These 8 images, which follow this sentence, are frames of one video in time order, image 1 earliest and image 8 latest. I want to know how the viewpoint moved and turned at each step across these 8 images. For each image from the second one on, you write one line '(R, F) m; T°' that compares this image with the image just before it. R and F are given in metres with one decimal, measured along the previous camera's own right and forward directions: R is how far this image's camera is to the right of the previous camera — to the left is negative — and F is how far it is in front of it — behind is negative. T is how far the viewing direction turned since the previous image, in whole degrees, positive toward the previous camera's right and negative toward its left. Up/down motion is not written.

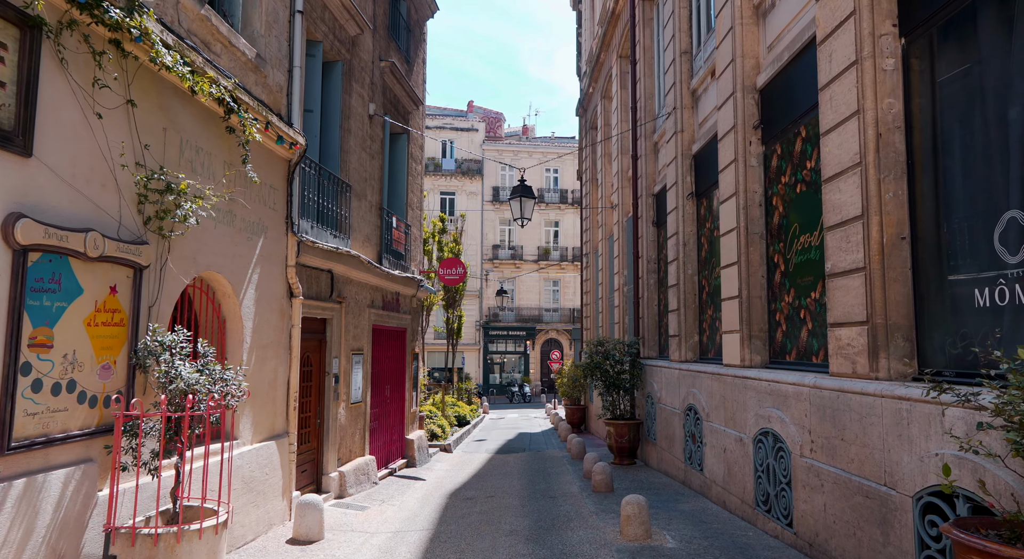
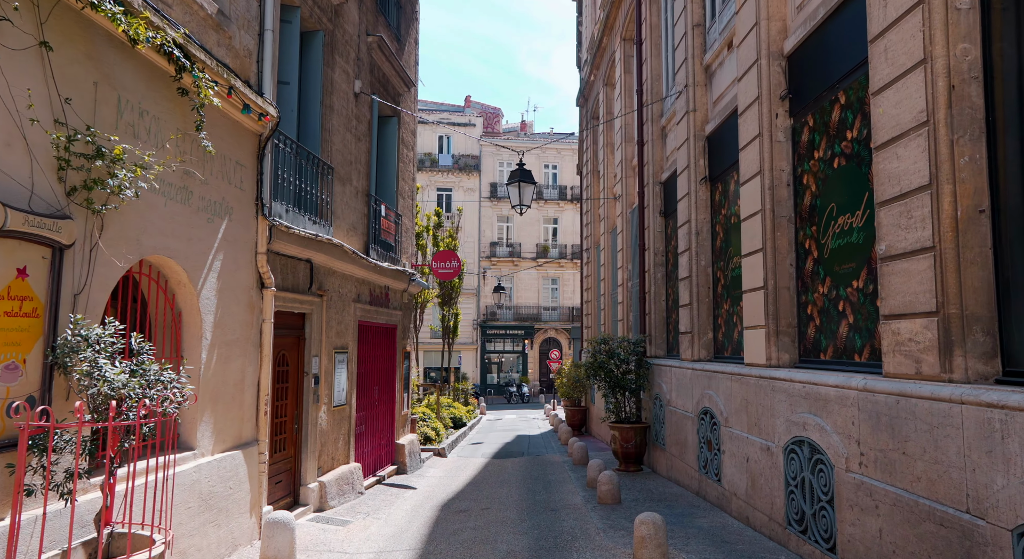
(0.0, +0.9) m; 0°
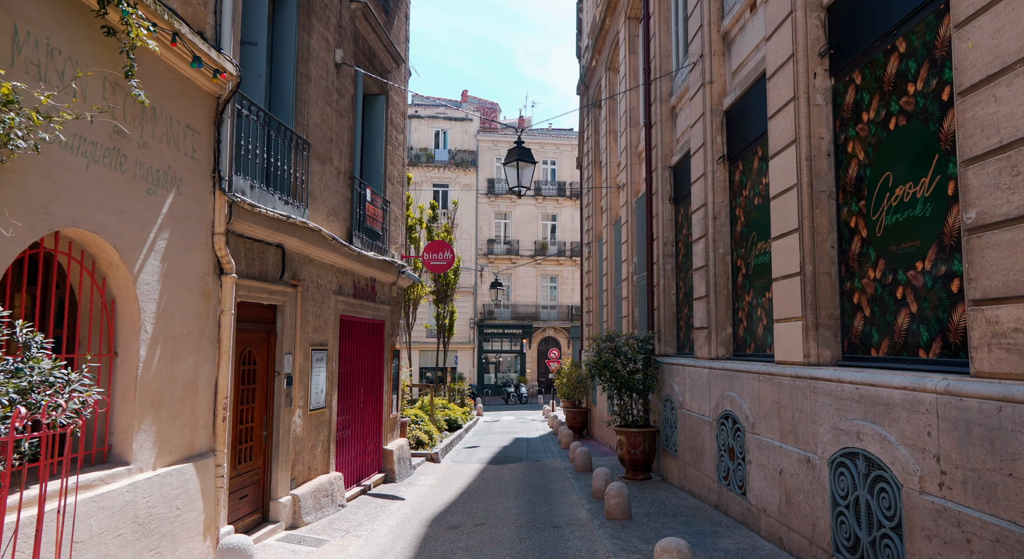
(0.0, +1.0) m; 0°
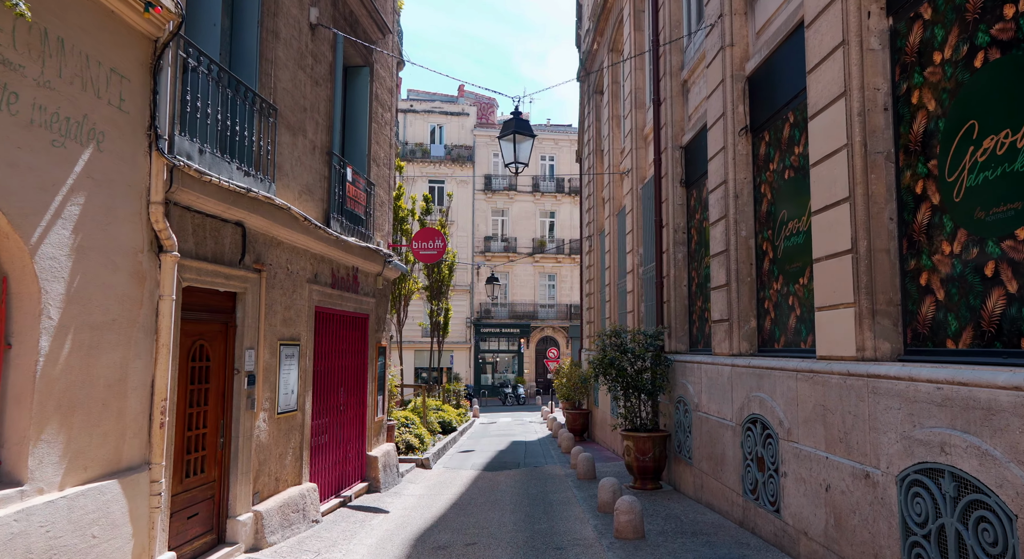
(0.0, +1.1) m; 0°
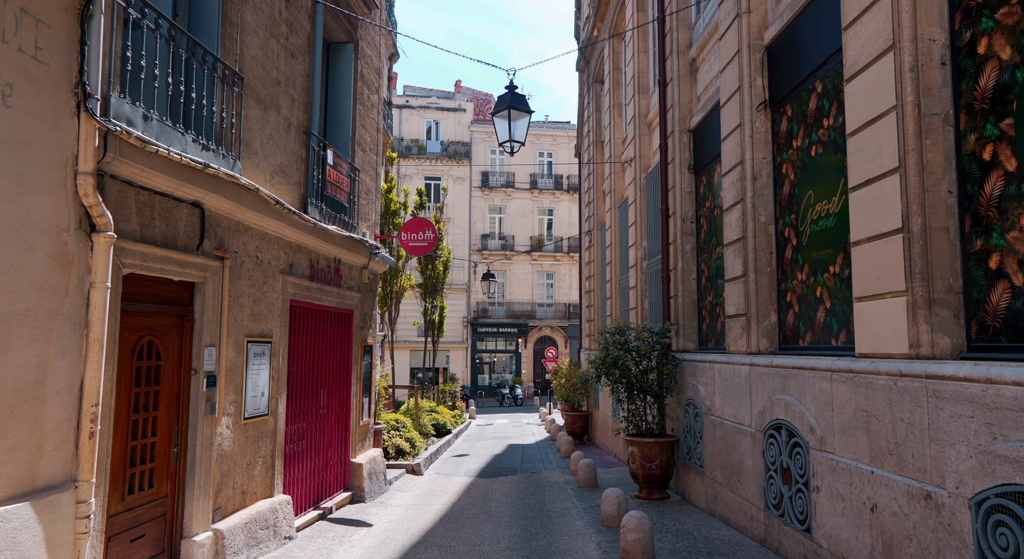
(0.0, +0.8) m; 0°
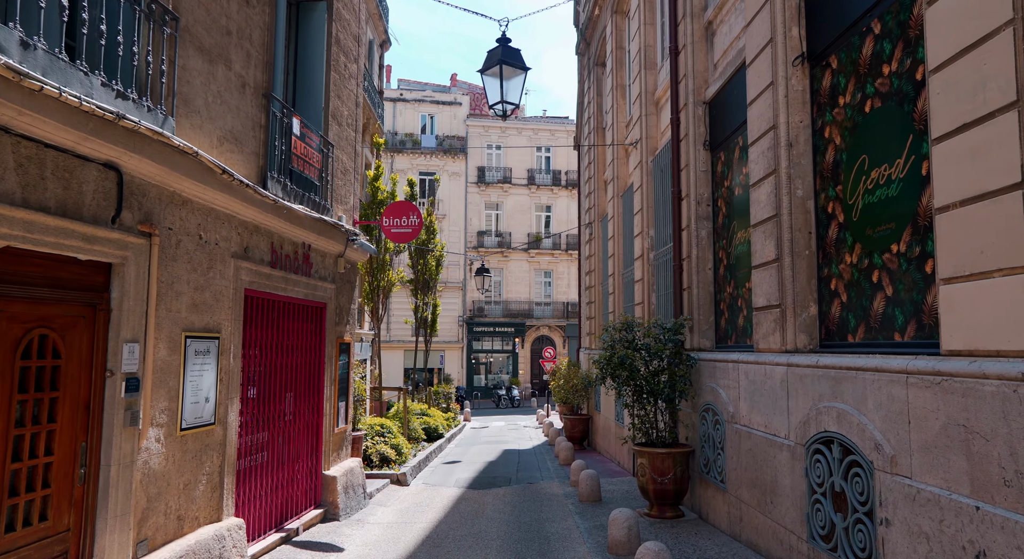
(0.0, +1.2) m; 0°
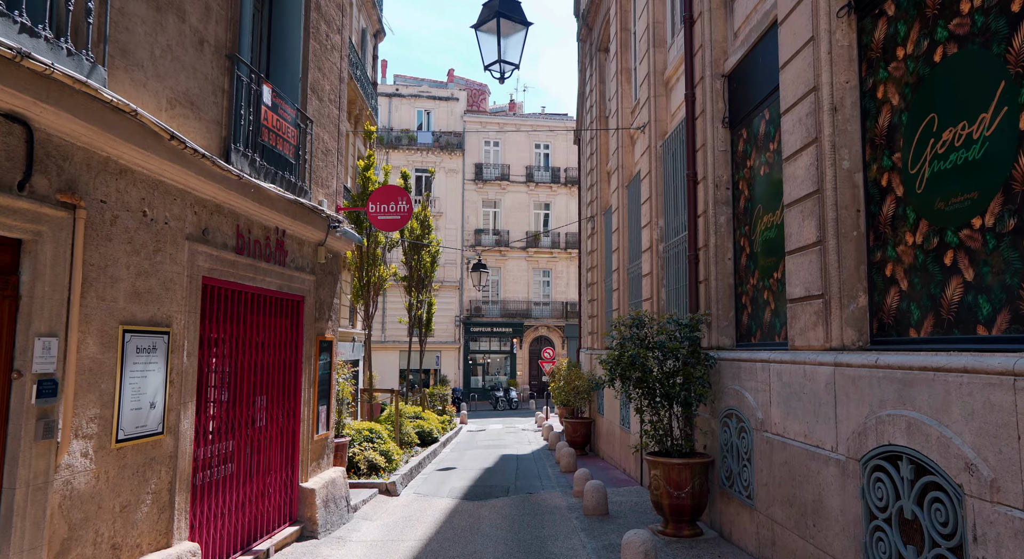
(0.0, +0.9) m; 0°
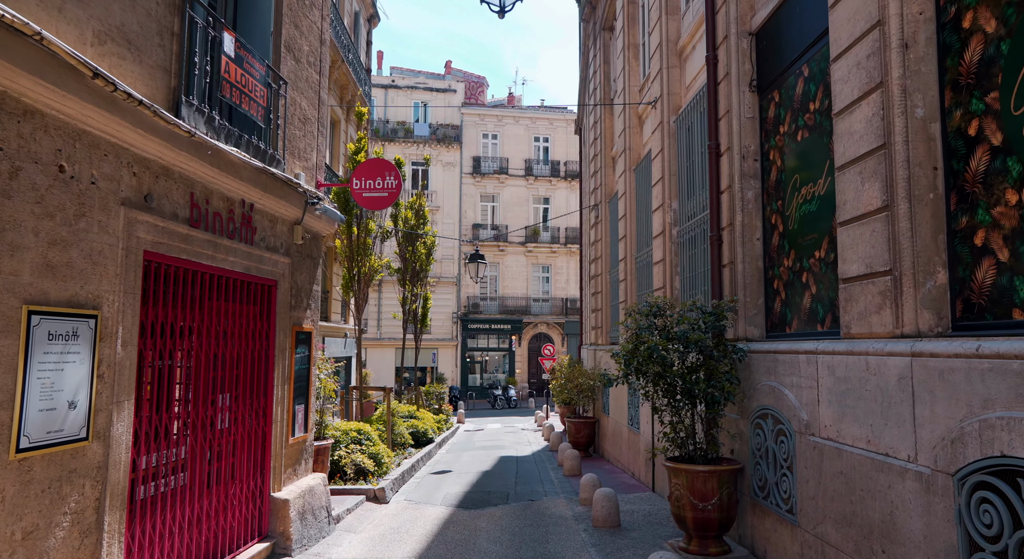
(0.0, +1.0) m; 0°
